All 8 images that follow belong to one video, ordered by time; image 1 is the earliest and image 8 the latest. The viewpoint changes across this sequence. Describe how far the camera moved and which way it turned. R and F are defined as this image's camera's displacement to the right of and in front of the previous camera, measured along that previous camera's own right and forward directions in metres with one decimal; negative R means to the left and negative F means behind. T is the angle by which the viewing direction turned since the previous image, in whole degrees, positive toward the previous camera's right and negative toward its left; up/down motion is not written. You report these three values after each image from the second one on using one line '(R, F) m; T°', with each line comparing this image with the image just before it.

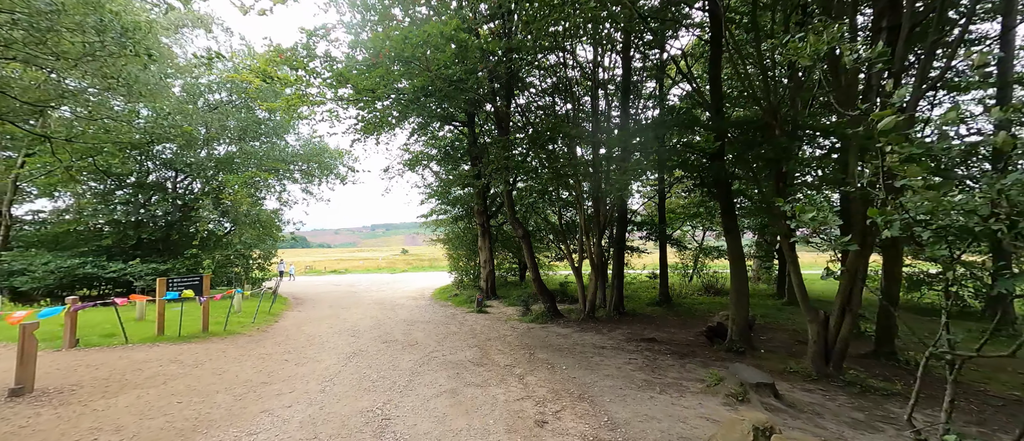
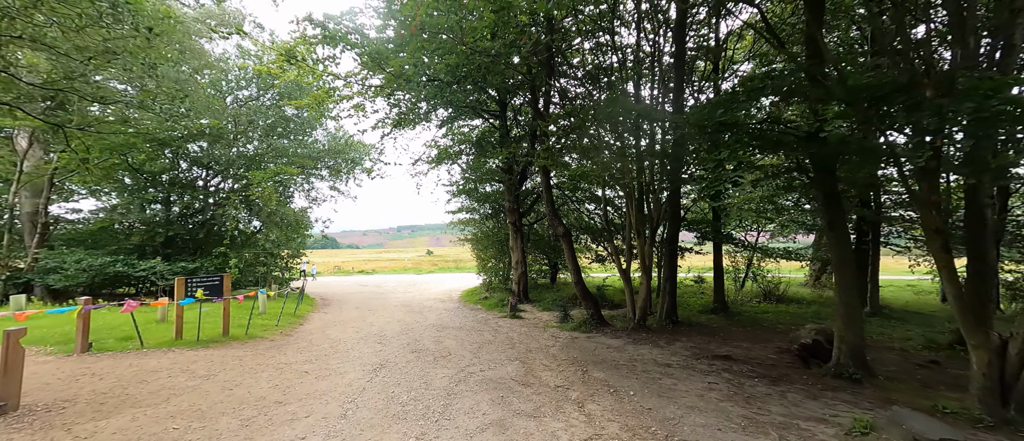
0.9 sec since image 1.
(-0.3, +0.8) m; -3°
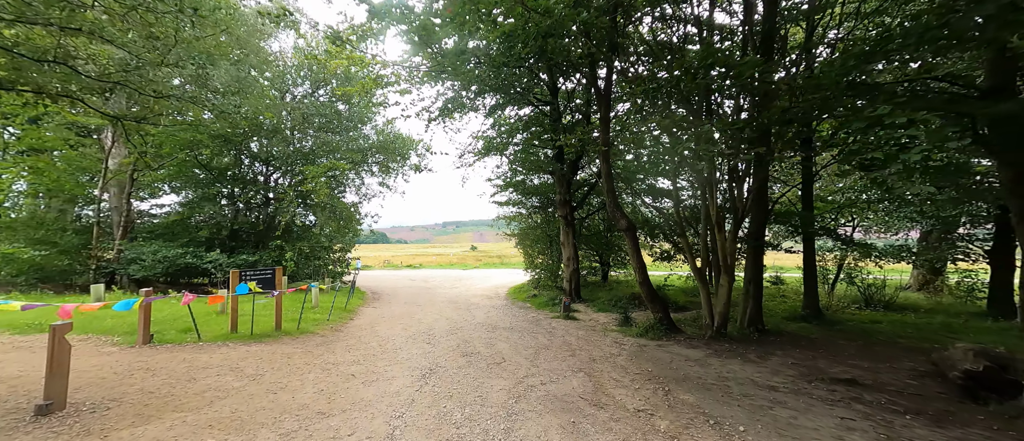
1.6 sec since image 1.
(-0.3, +0.6) m; -6°
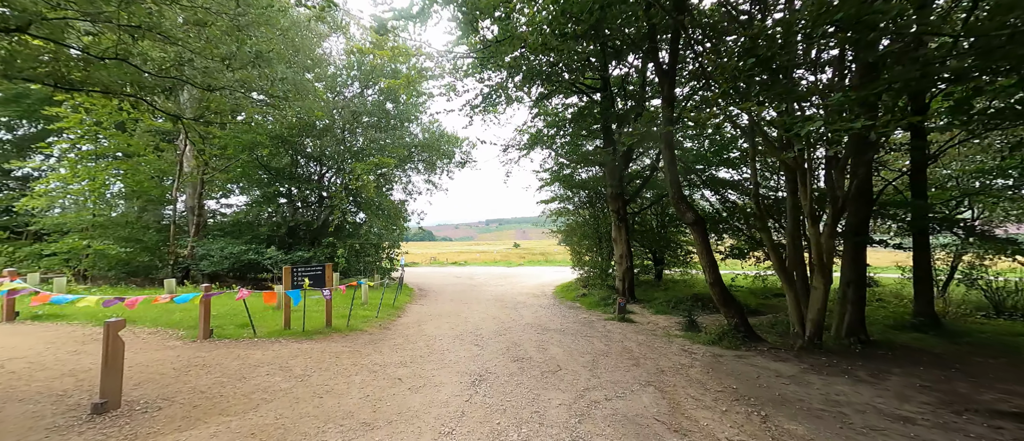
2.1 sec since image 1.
(-0.2, +0.5) m; -6°
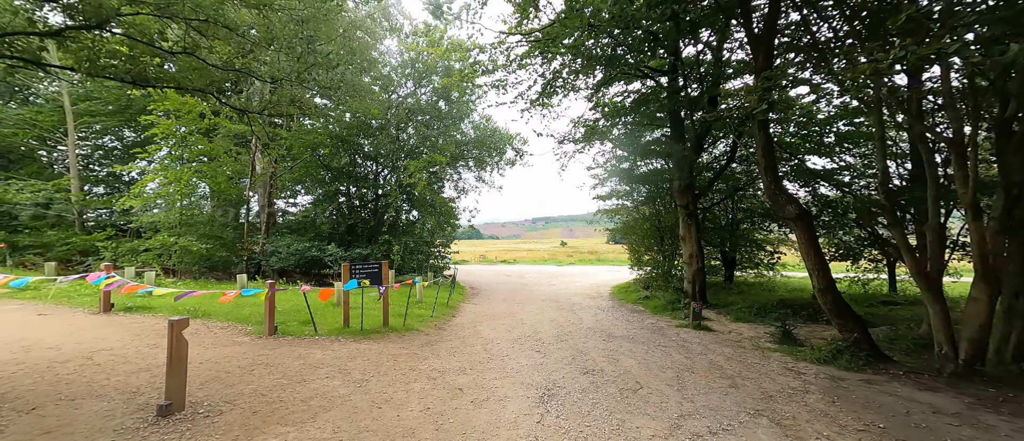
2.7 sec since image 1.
(-0.3, +0.5) m; -7°
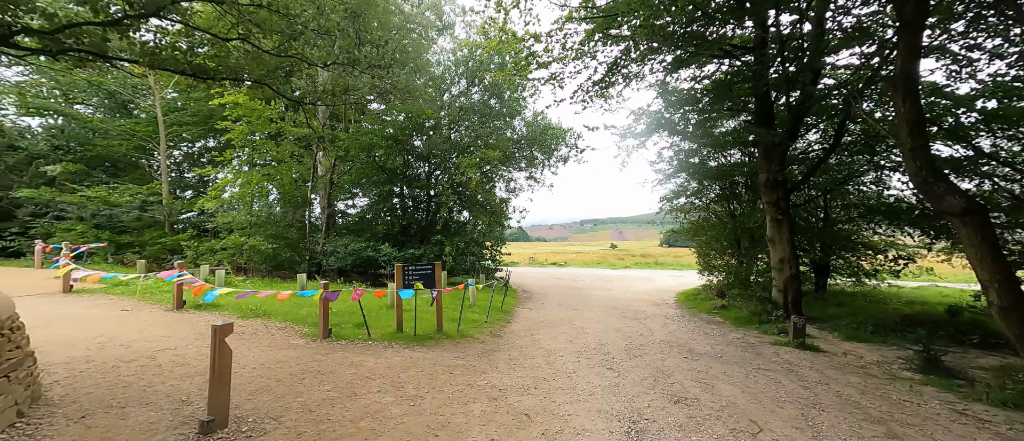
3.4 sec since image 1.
(-0.3, +0.7) m; -7°
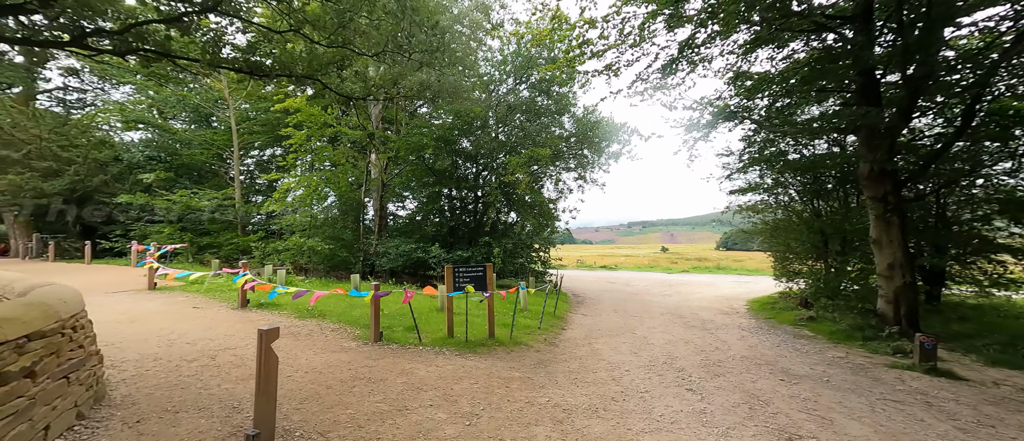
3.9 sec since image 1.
(-0.2, +0.5) m; -7°
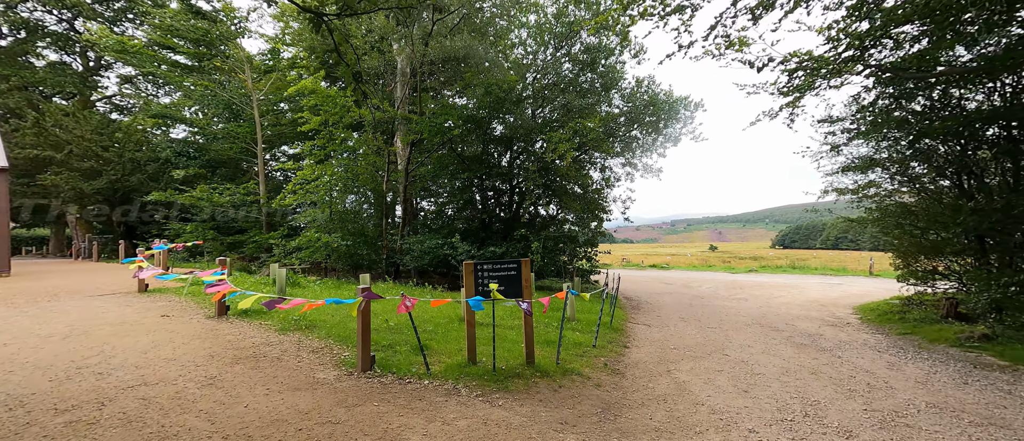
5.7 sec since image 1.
(-0.1, +2.1) m; -6°
